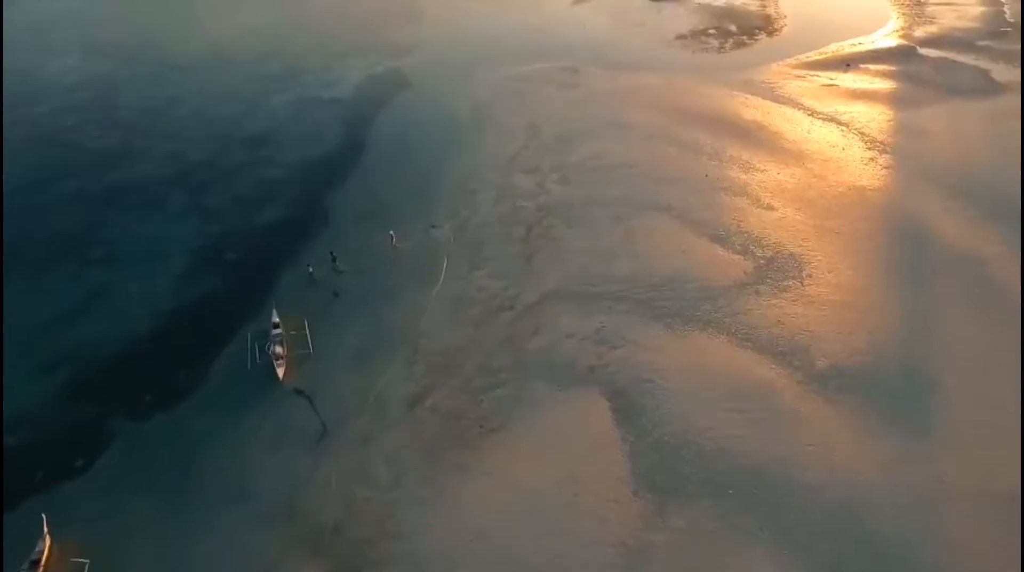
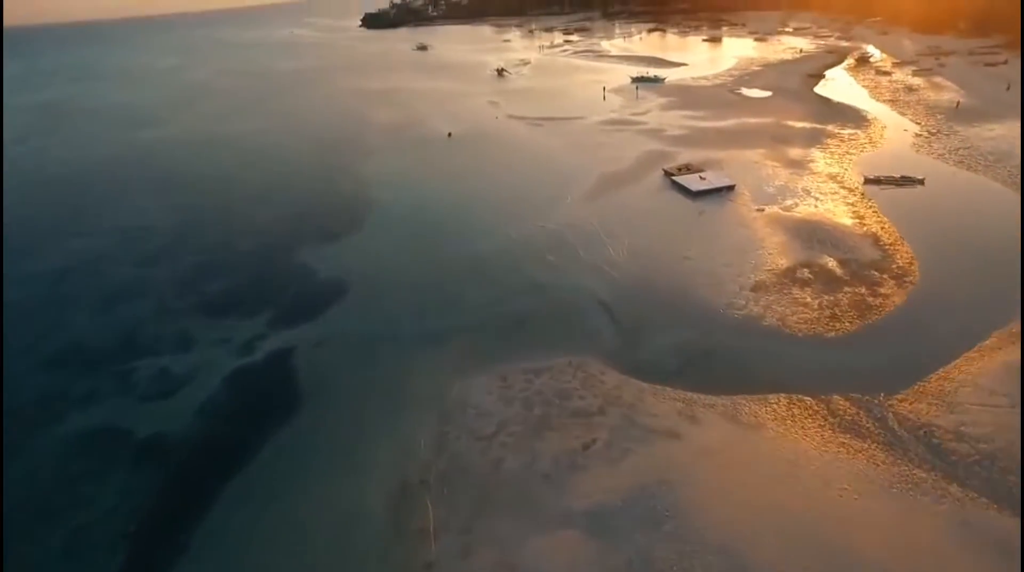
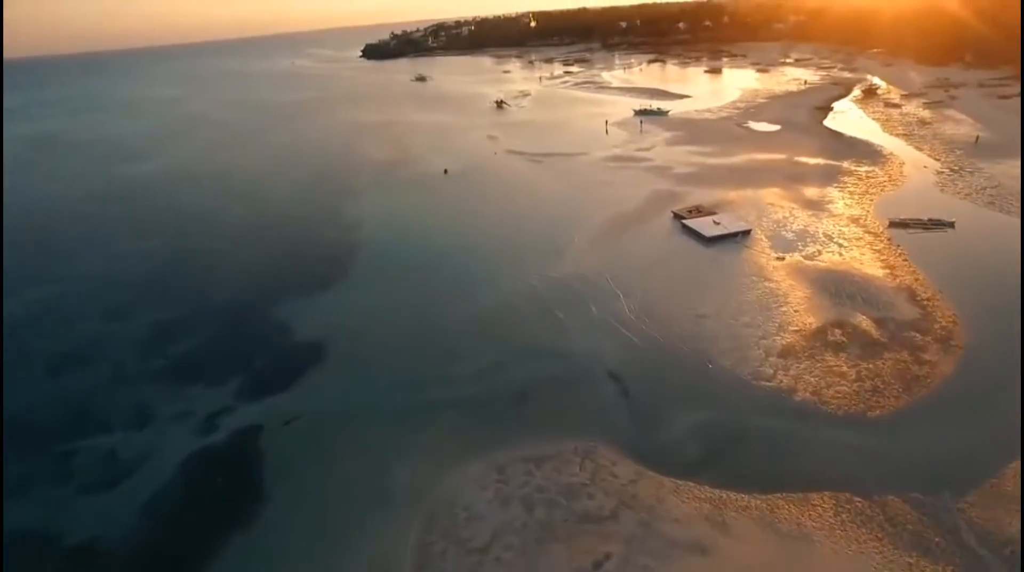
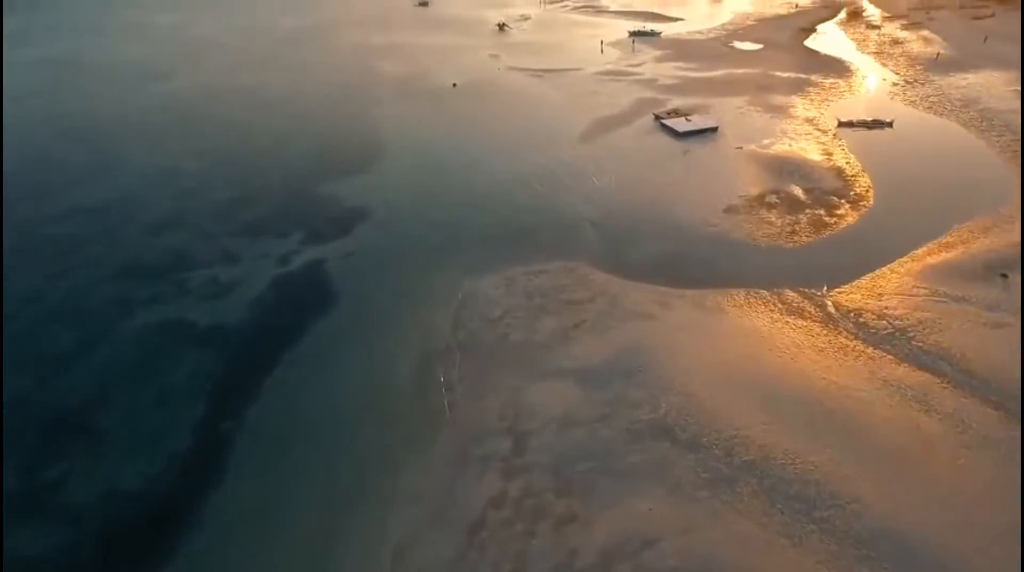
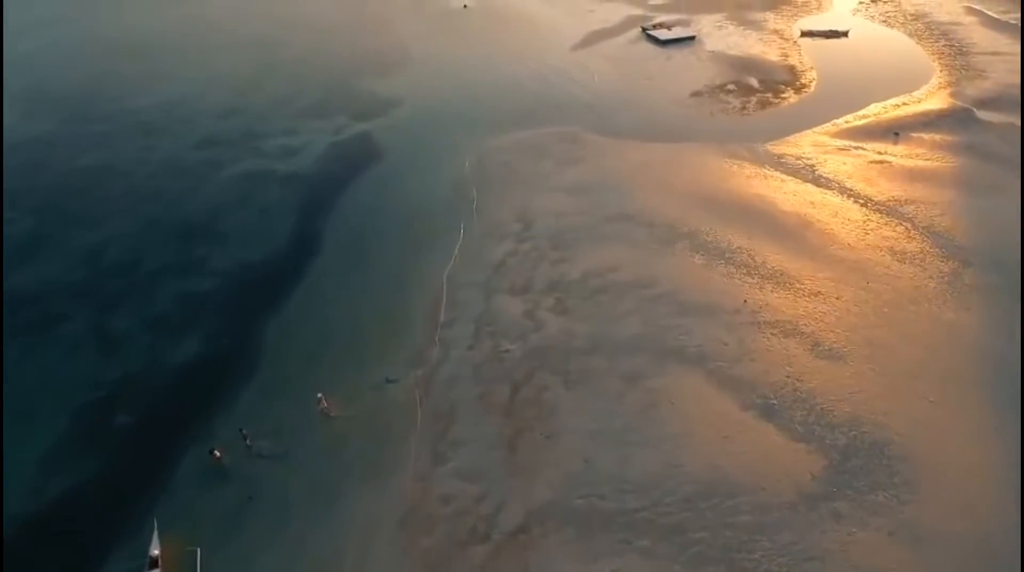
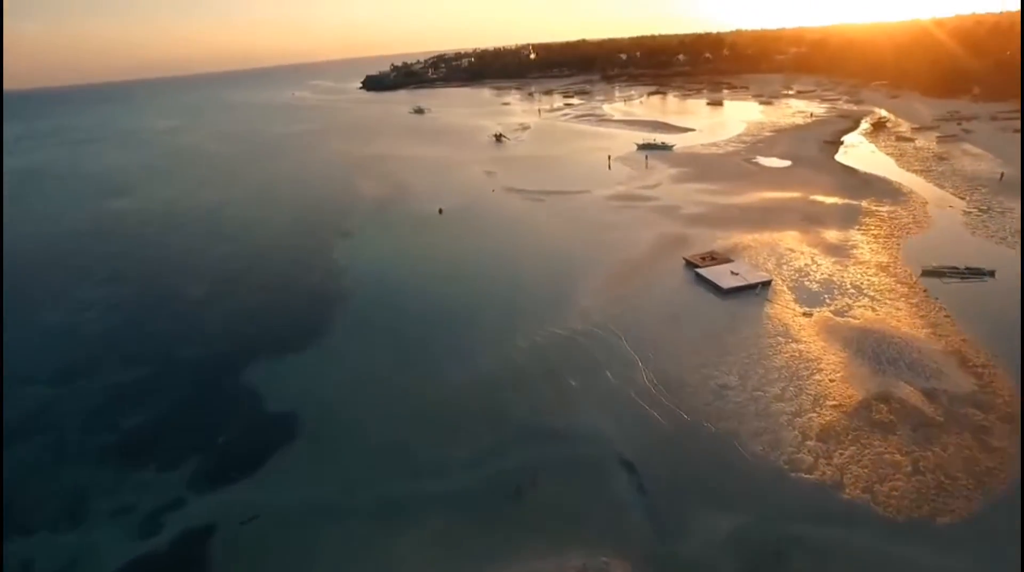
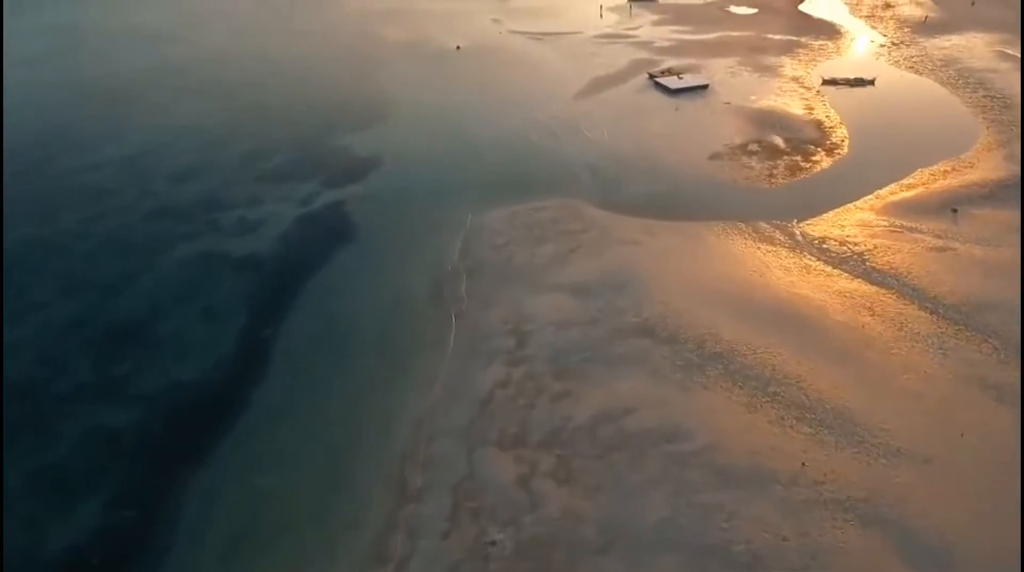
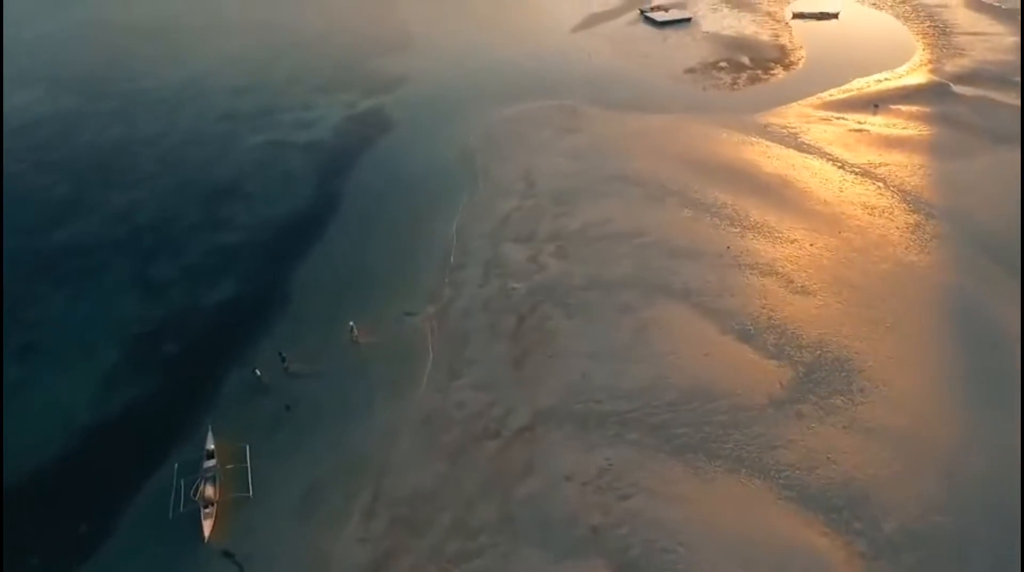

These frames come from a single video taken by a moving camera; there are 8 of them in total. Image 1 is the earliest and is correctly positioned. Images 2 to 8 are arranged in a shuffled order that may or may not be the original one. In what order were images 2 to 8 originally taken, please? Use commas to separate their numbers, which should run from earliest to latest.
8, 5, 7, 4, 2, 3, 6
